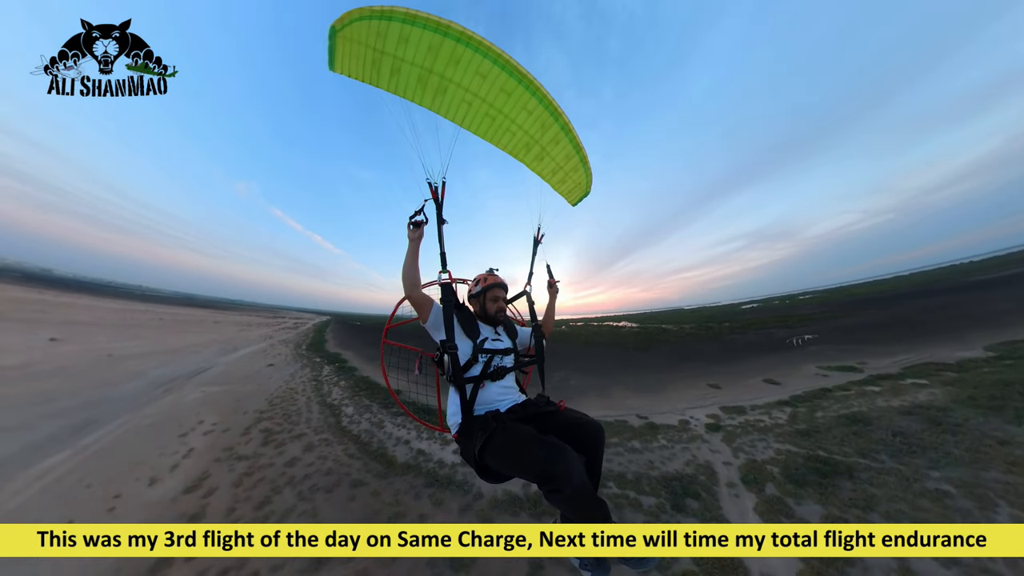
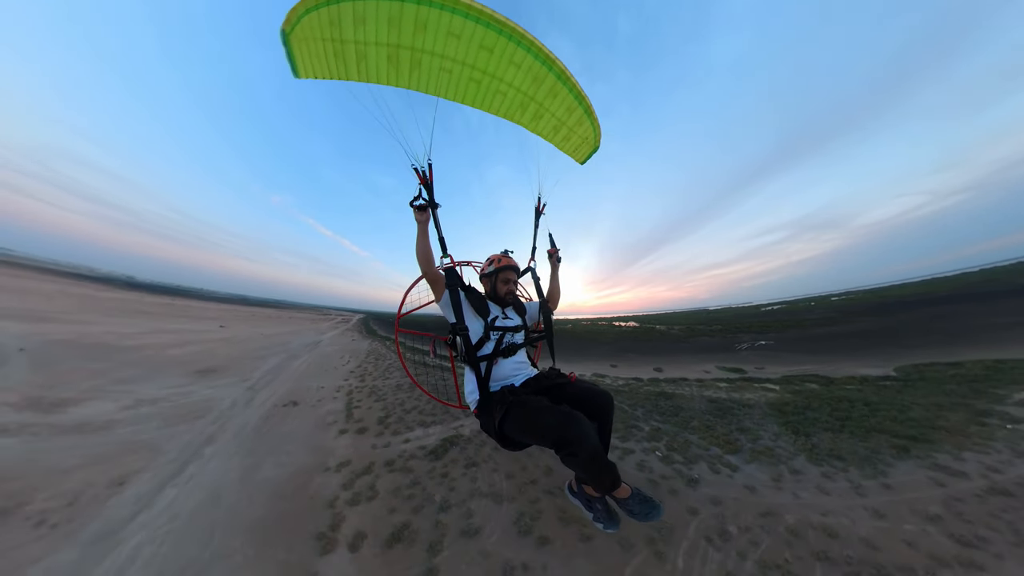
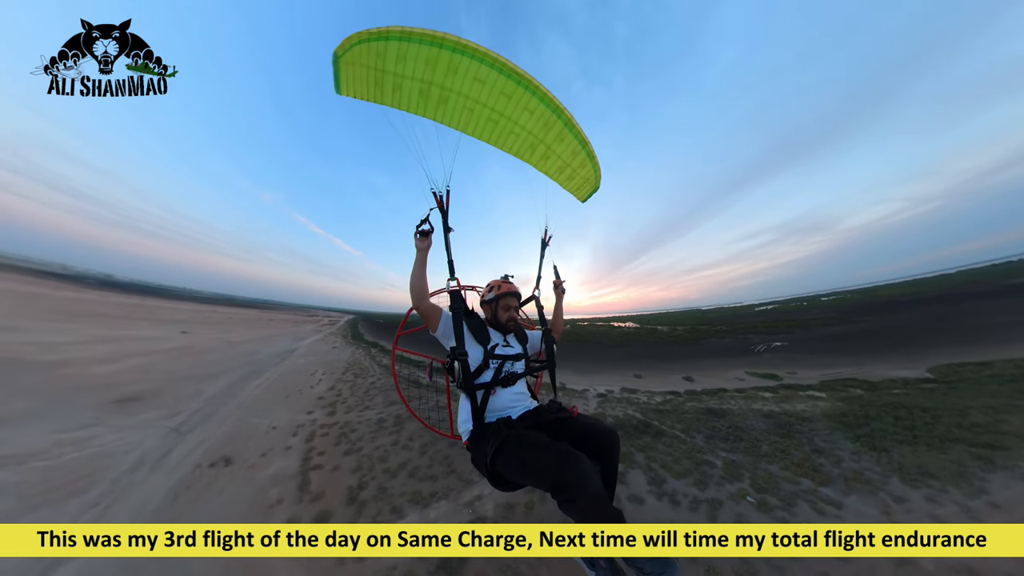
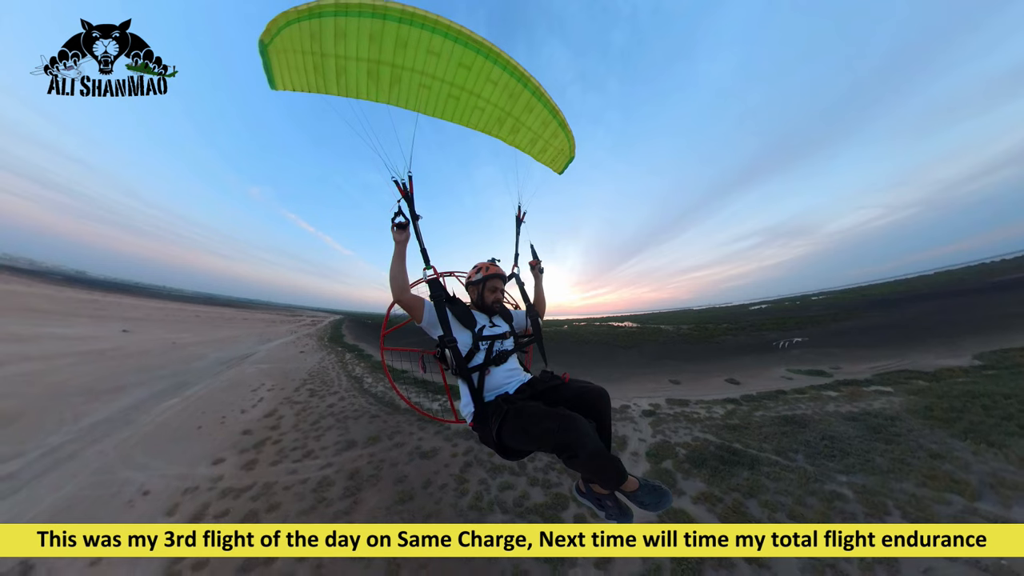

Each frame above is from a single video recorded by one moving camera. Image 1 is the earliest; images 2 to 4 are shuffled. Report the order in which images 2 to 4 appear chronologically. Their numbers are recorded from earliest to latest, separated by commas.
4, 3, 2
